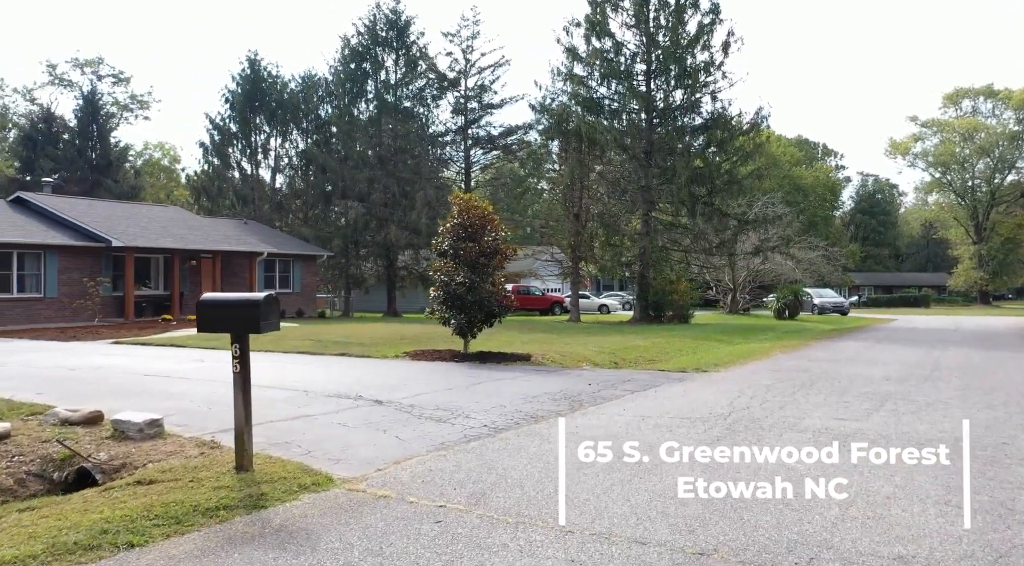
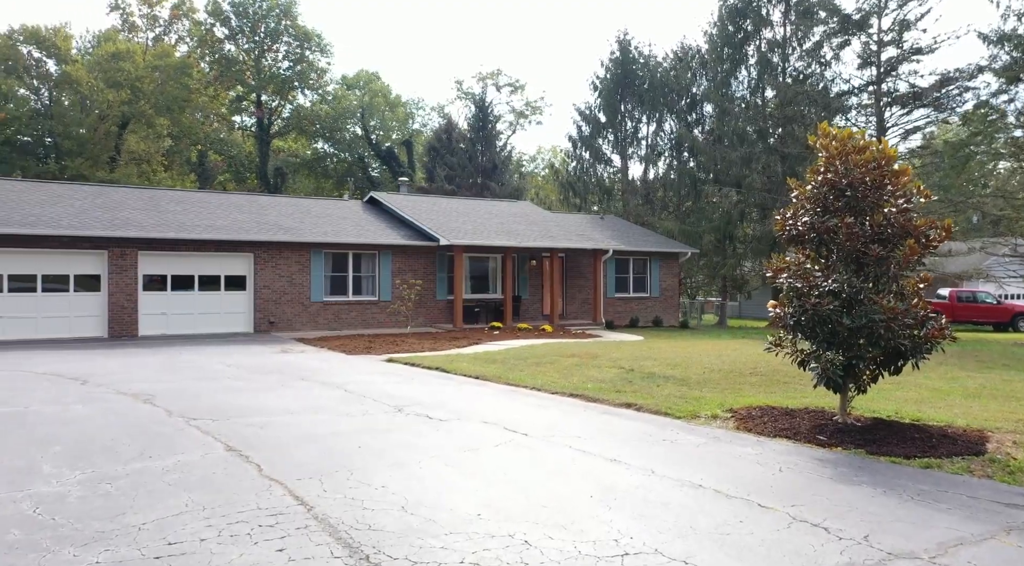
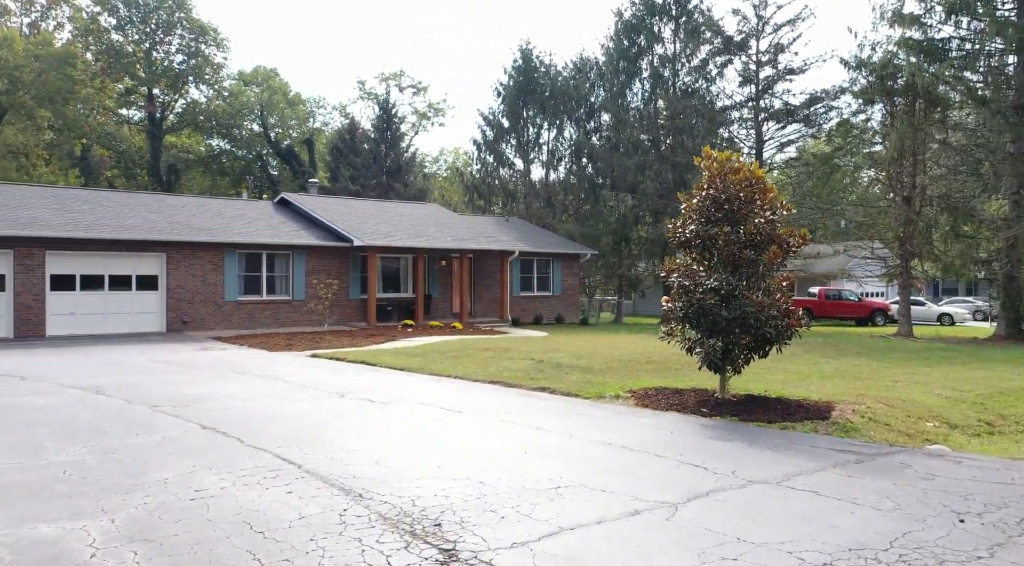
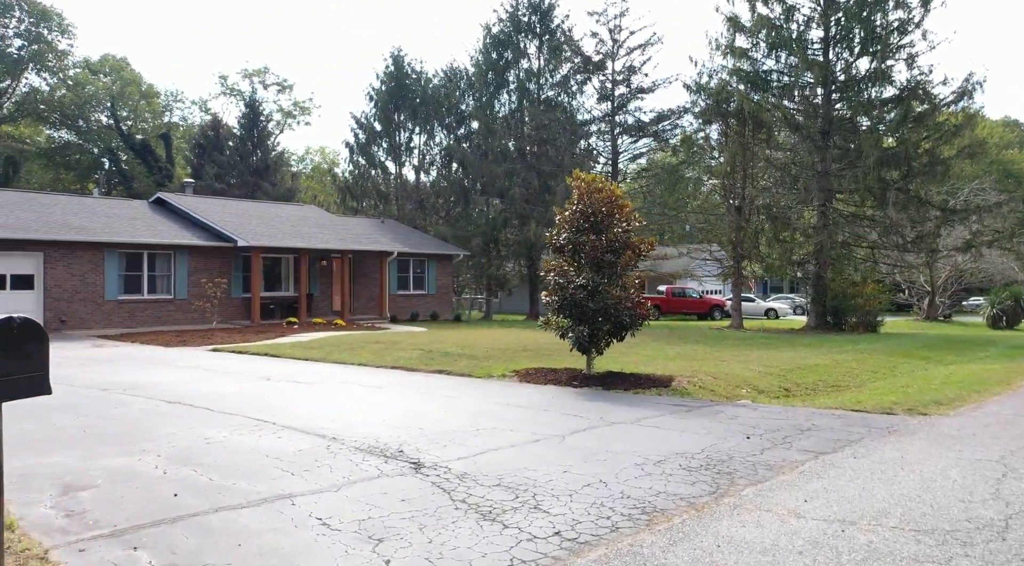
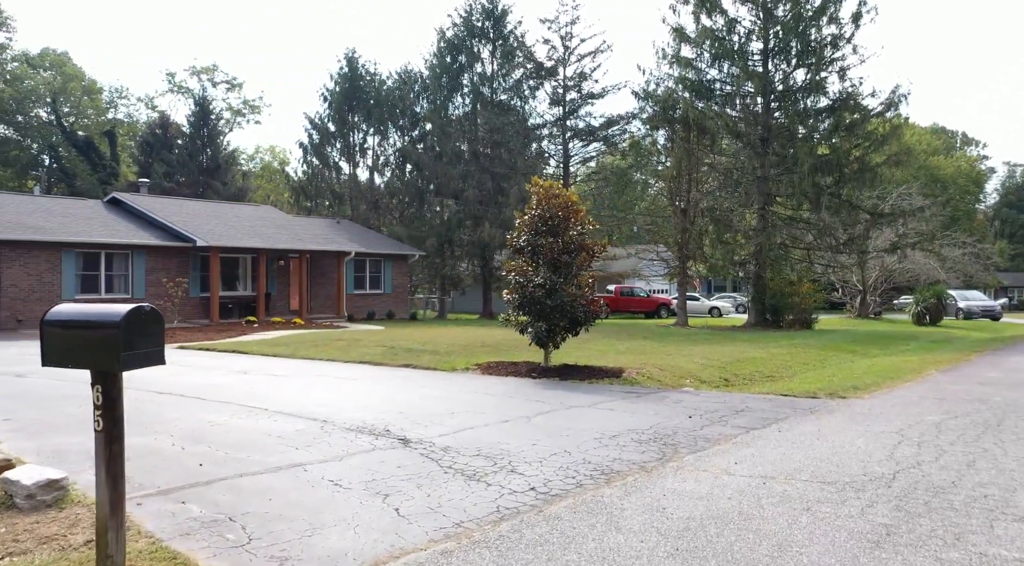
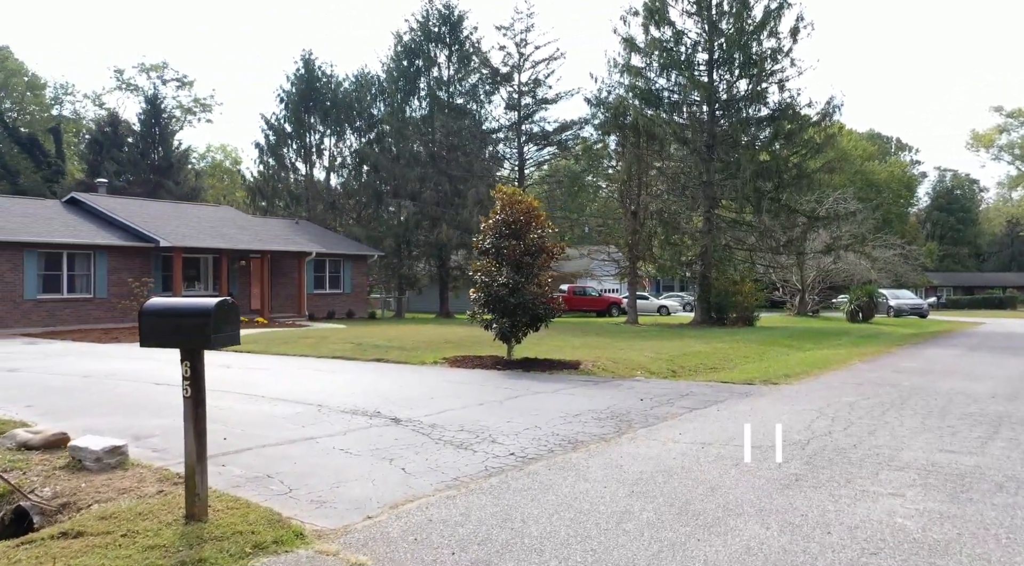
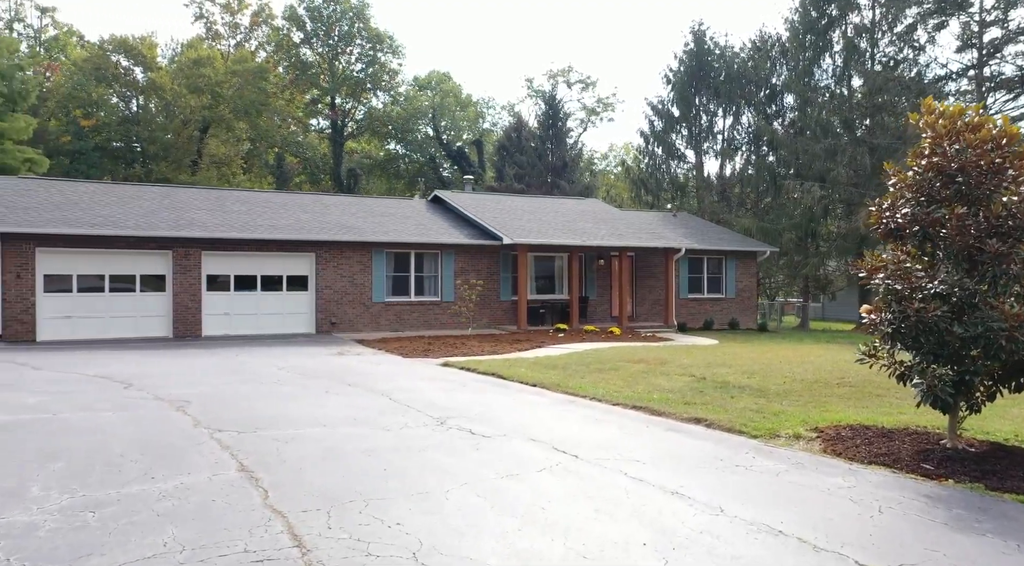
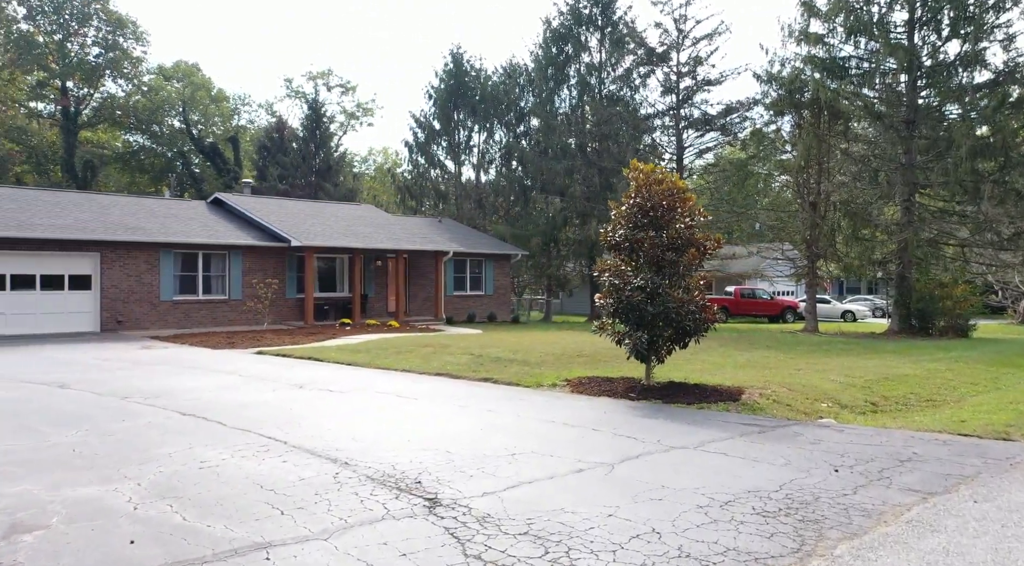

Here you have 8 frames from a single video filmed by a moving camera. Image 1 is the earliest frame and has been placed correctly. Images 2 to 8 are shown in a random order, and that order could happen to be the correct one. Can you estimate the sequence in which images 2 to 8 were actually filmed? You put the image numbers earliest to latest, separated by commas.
6, 5, 4, 8, 3, 2, 7
